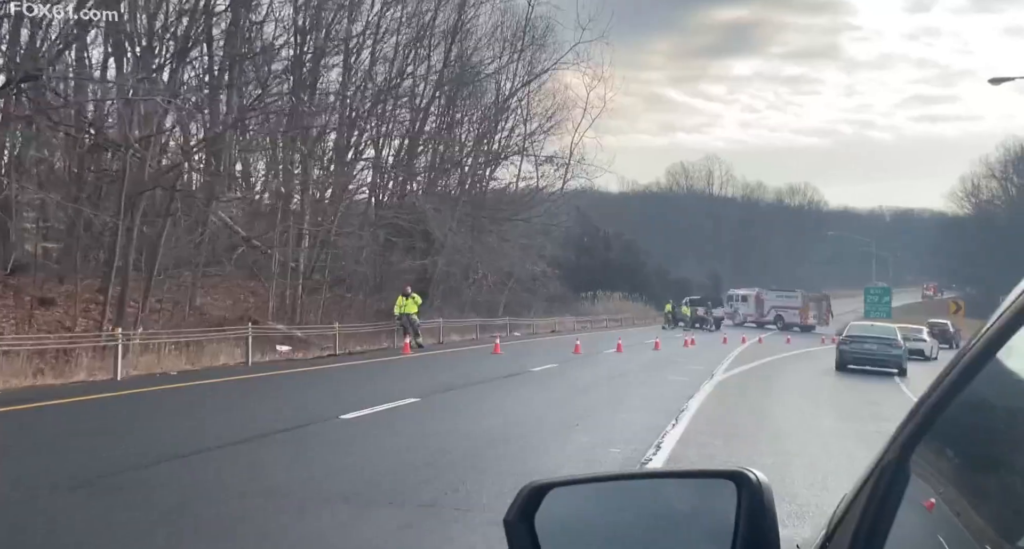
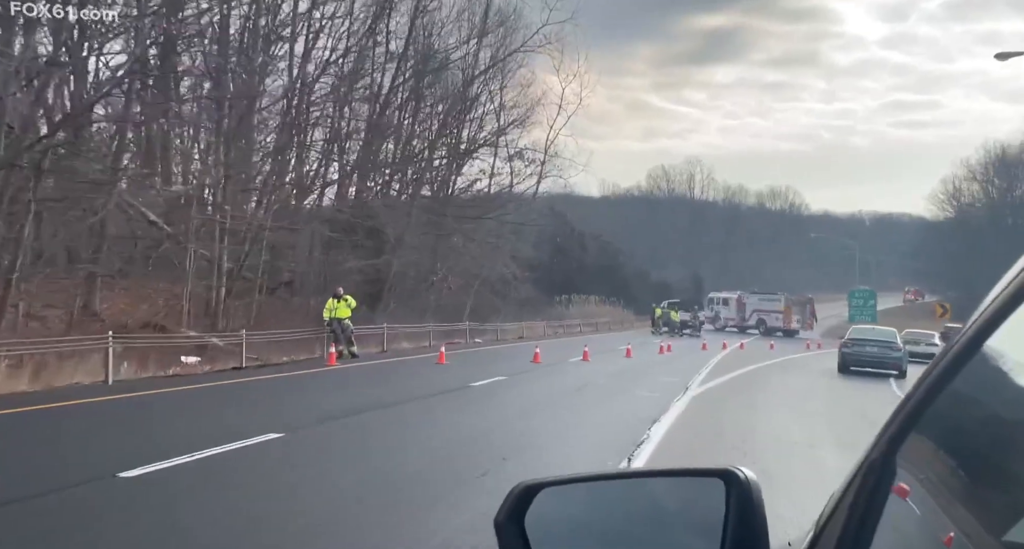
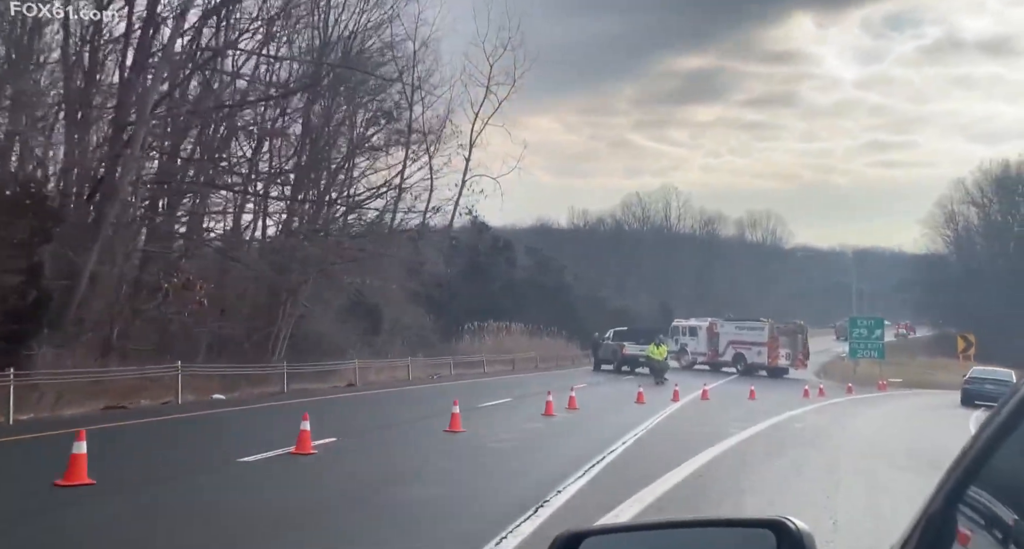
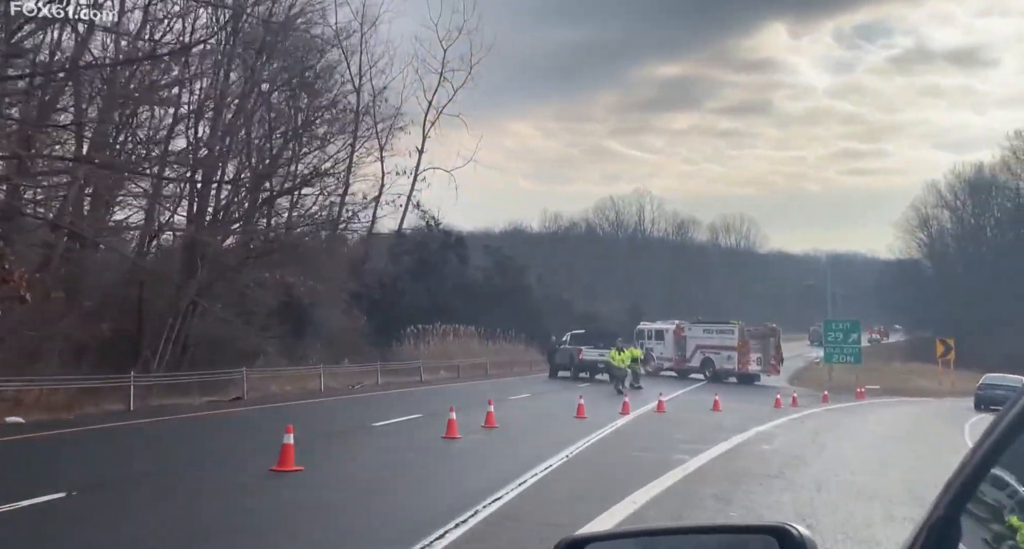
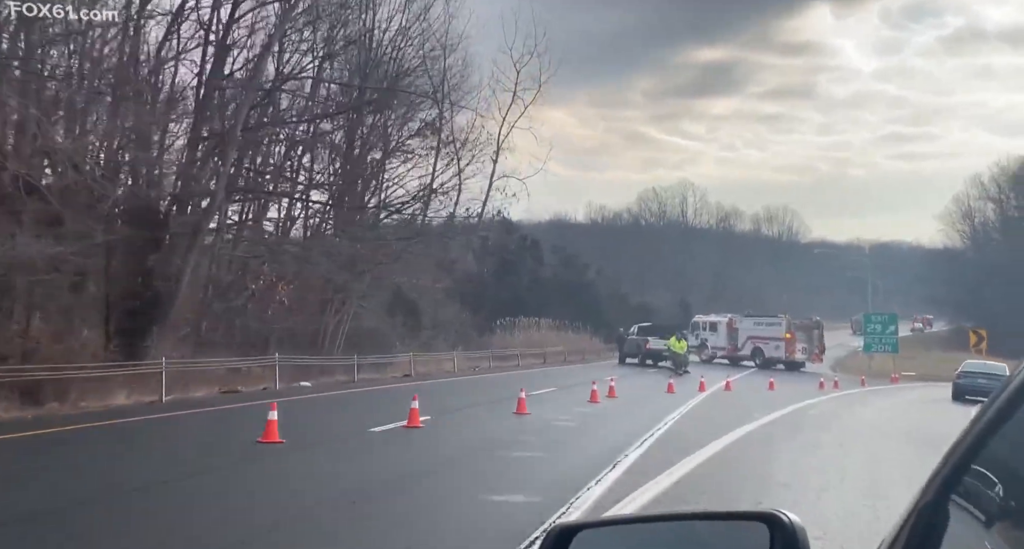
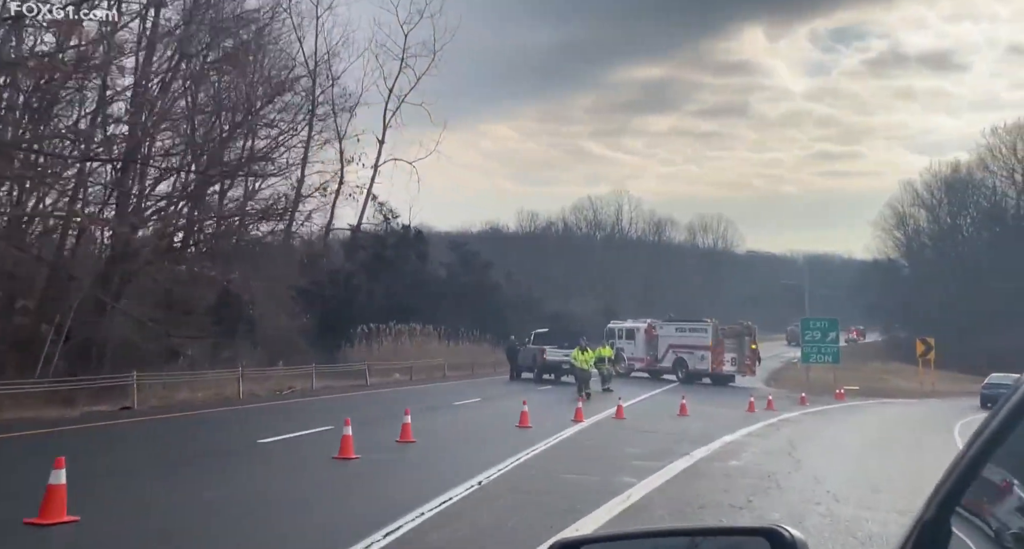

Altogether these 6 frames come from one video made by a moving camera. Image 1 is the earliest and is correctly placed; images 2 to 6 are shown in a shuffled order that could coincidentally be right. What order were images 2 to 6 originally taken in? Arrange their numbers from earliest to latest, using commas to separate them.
2, 5, 3, 4, 6
